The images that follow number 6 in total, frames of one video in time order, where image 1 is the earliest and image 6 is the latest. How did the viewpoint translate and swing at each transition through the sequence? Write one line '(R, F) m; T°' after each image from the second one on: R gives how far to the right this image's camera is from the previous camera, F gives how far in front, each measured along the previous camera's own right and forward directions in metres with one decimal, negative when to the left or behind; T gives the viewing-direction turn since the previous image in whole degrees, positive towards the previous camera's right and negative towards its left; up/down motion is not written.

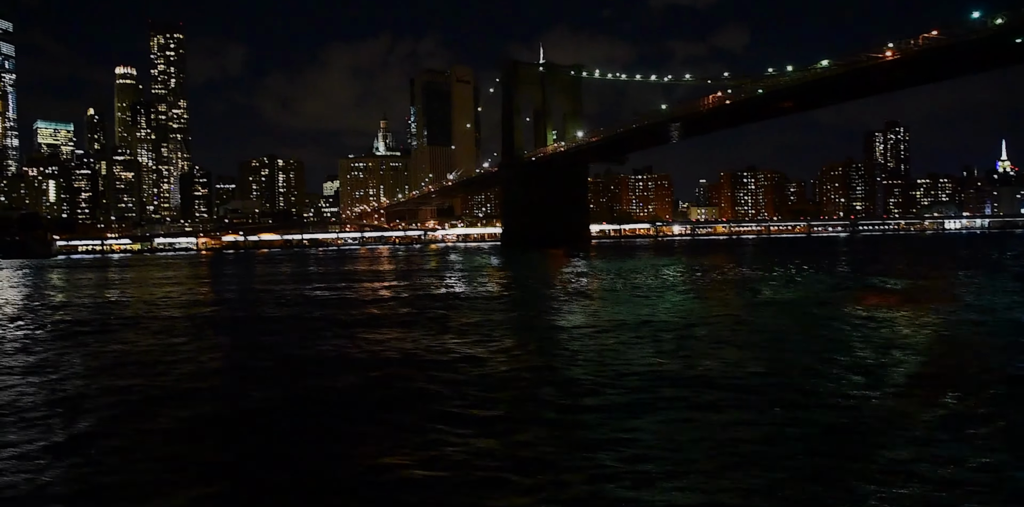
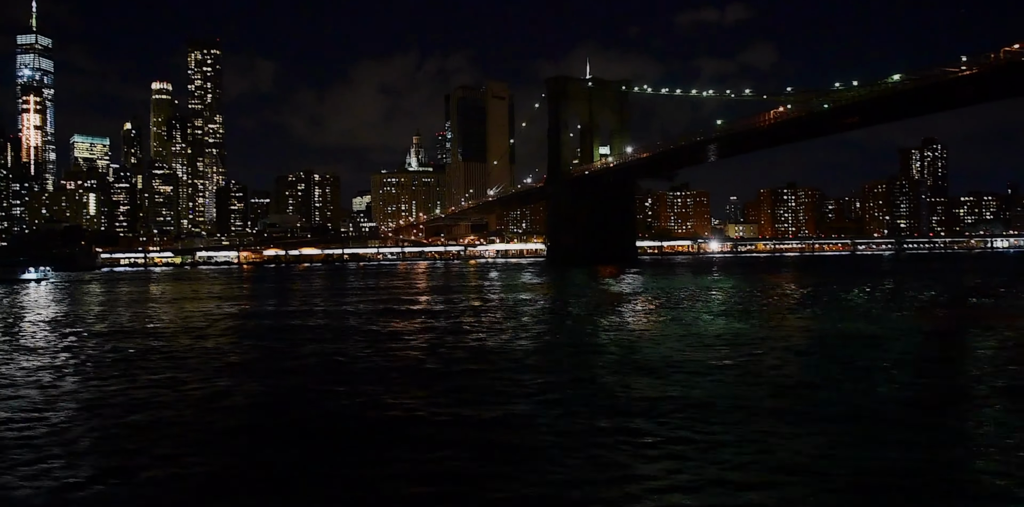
(-1.0, +0.4) m; -2°
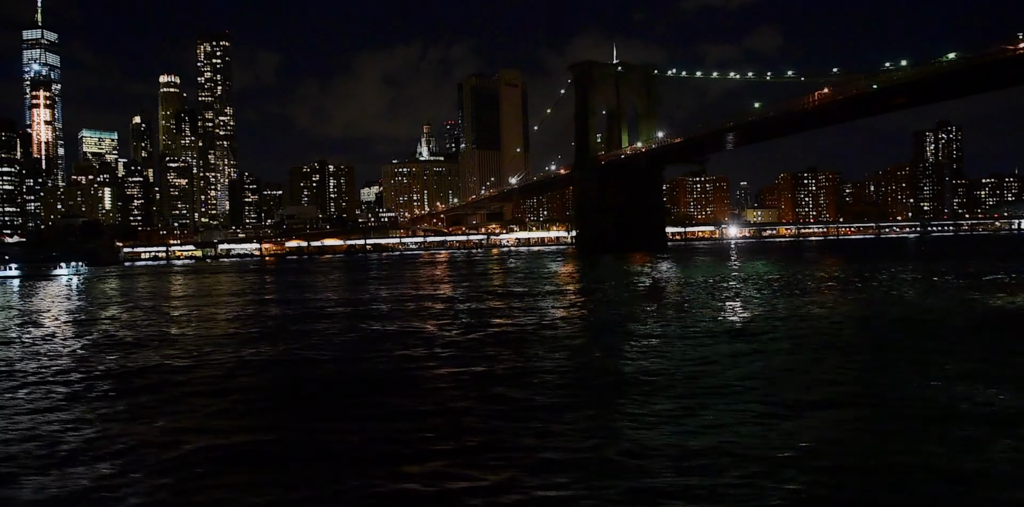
(-1.1, +0.4) m; 0°
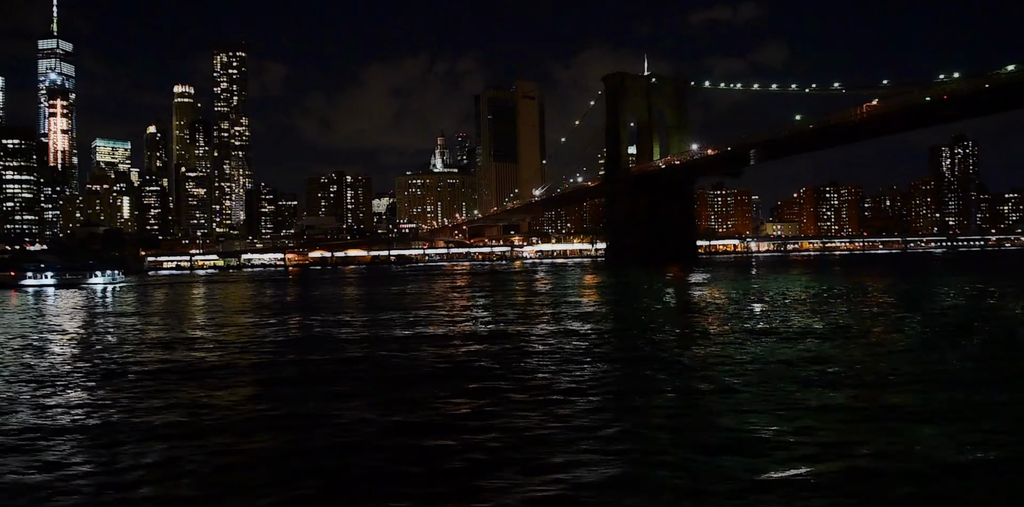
(-1.1, +0.3) m; 0°
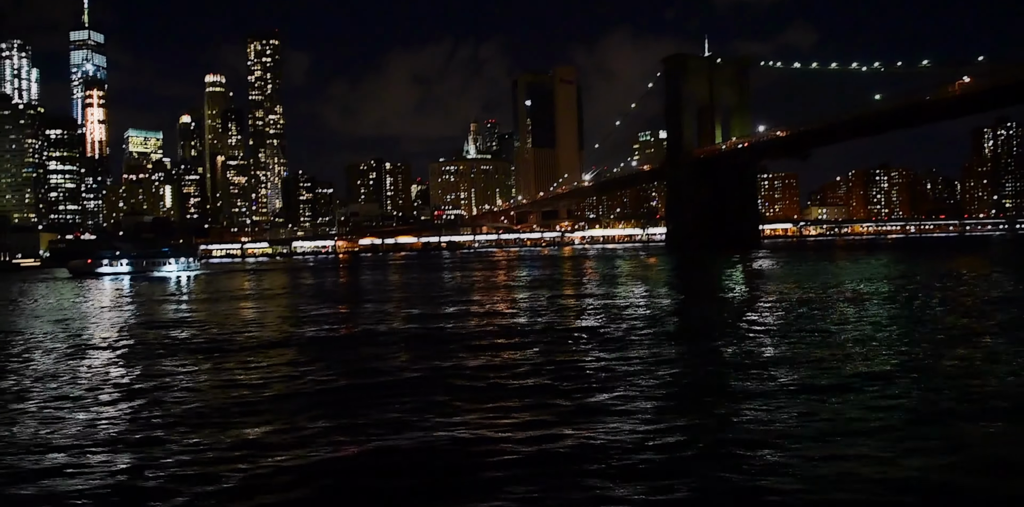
(-1.8, +0.5) m; -1°
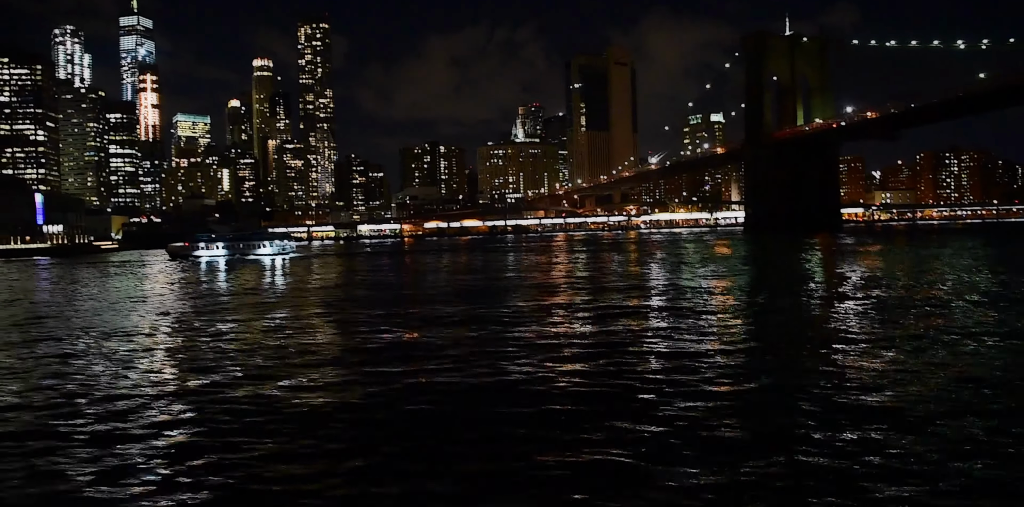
(-1.9, +0.4) m; -2°
